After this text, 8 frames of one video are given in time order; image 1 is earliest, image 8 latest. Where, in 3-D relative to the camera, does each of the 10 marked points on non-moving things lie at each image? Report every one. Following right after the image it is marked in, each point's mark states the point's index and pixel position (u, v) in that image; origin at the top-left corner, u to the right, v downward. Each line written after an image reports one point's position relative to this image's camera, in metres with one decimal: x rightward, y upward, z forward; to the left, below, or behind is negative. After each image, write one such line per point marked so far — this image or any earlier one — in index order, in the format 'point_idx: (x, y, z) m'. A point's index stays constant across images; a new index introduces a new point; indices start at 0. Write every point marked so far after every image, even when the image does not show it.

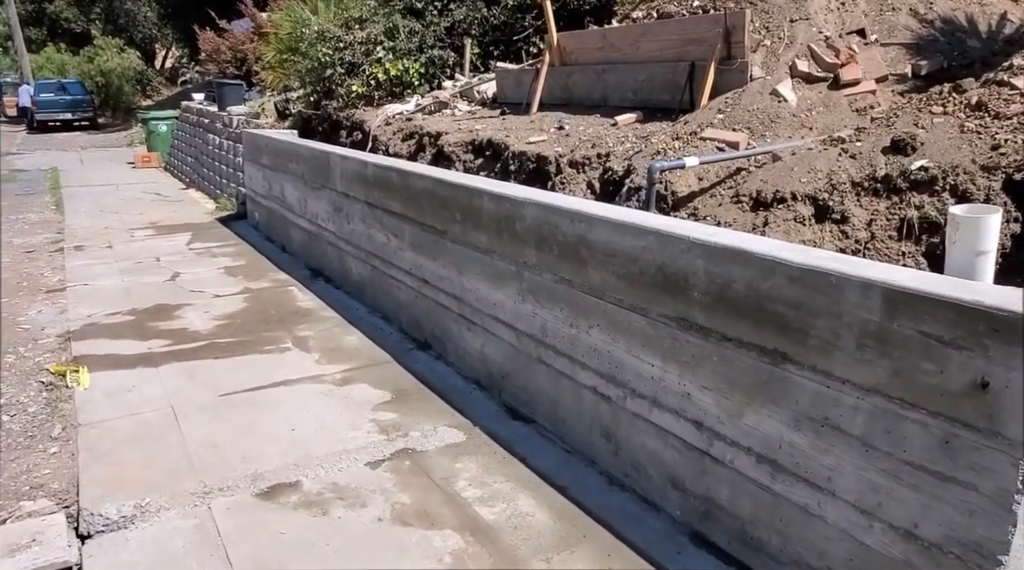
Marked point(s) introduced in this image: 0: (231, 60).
0: (-4.6, +3.7, +13.0) m
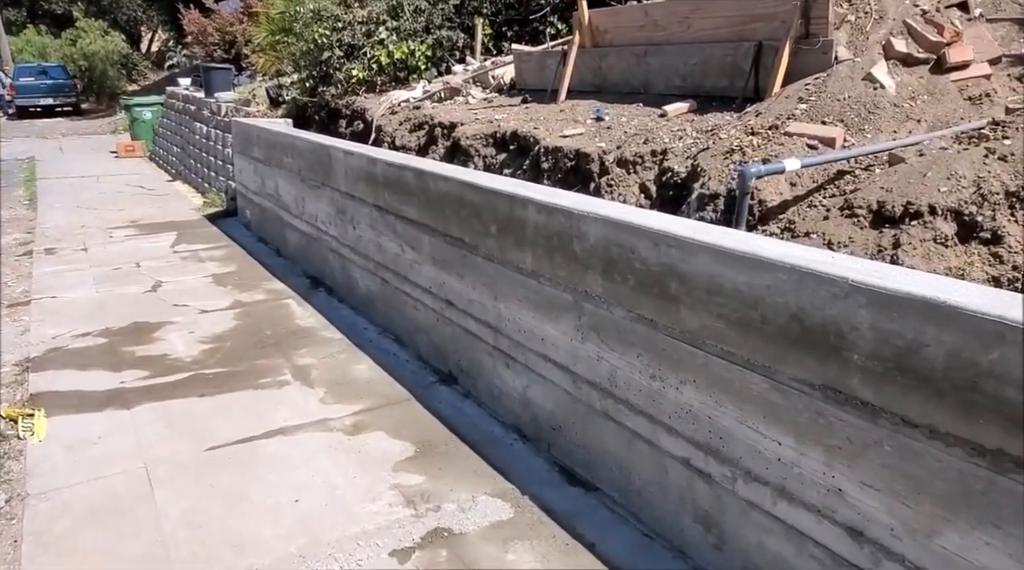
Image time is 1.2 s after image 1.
0: (-4.5, +3.7, +12.2) m
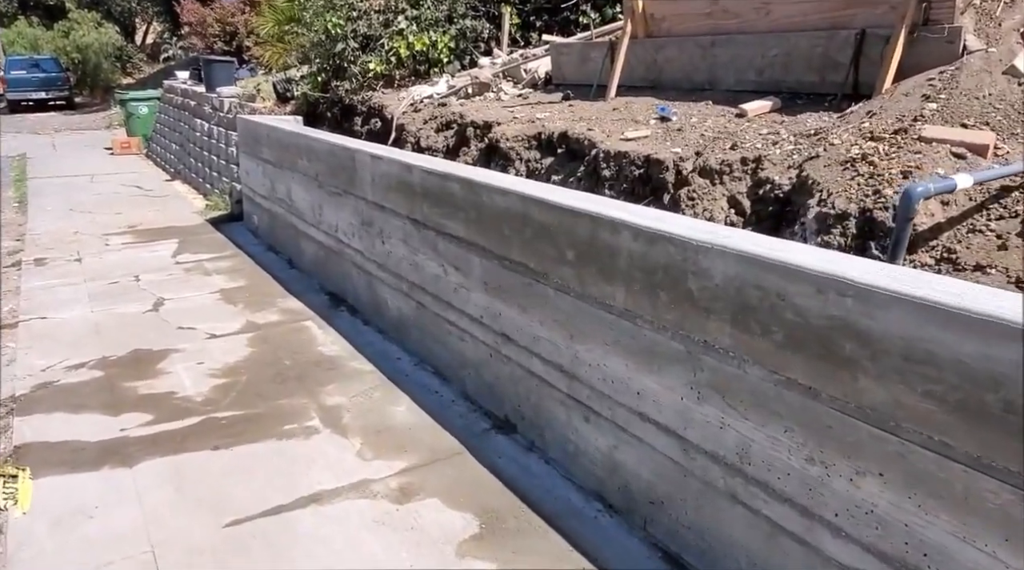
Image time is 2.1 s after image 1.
0: (-4.3, +3.7, +11.6) m
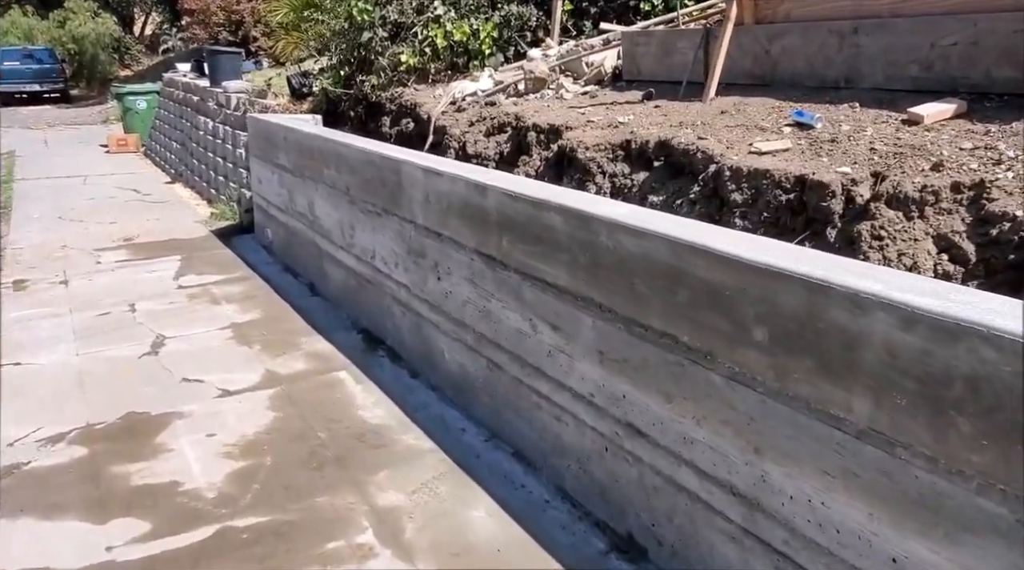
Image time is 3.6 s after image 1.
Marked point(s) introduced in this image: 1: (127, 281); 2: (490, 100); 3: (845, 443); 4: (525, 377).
0: (-3.9, +3.5, +10.7) m
1: (-2.6, 0.0, +5.3) m
2: (-0.1, +1.2, +5.1) m
3: (+0.7, -0.3, +1.7) m
4: (0.0, -0.3, +2.9) m
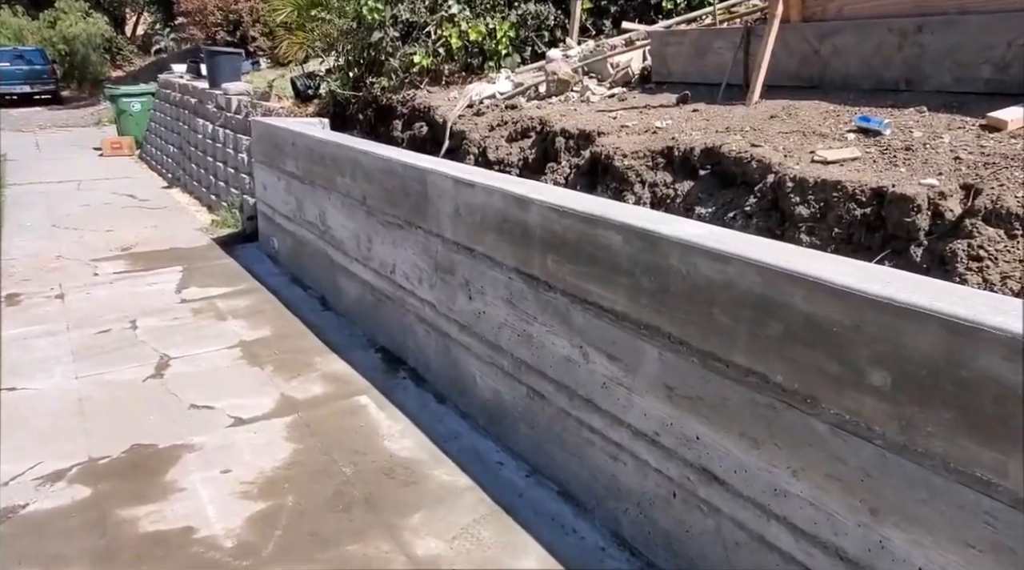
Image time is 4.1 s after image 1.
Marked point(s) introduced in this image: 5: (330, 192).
0: (-3.8, +3.4, +10.4) m
1: (-2.4, -0.1, +5.0) m
2: (0.0, +1.1, +4.9) m
3: (+0.9, -0.4, +1.4) m
4: (+0.2, -0.4, +2.6) m
5: (-1.0, +0.5, +4.5) m
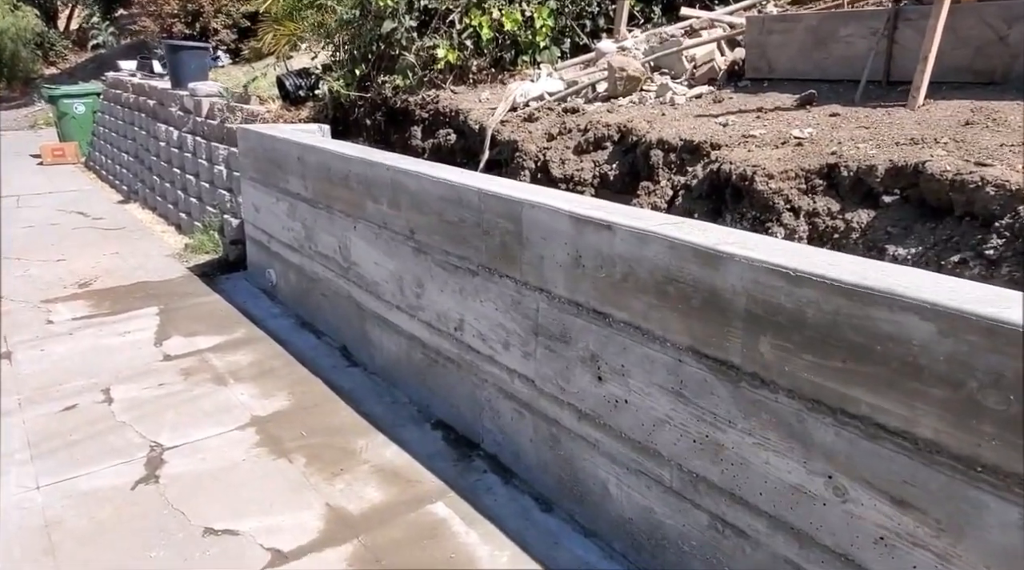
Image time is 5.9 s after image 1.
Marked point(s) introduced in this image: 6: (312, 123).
0: (-3.9, +3.2, +9.3) m
1: (-2.1, -0.3, +4.0) m
2: (+0.3, +0.9, +4.0) m
3: (+1.4, -0.6, +0.6) m
4: (+0.7, -0.6, +1.8) m
5: (-0.7, +0.3, +3.6) m
6: (-1.1, +0.9, +4.5) m
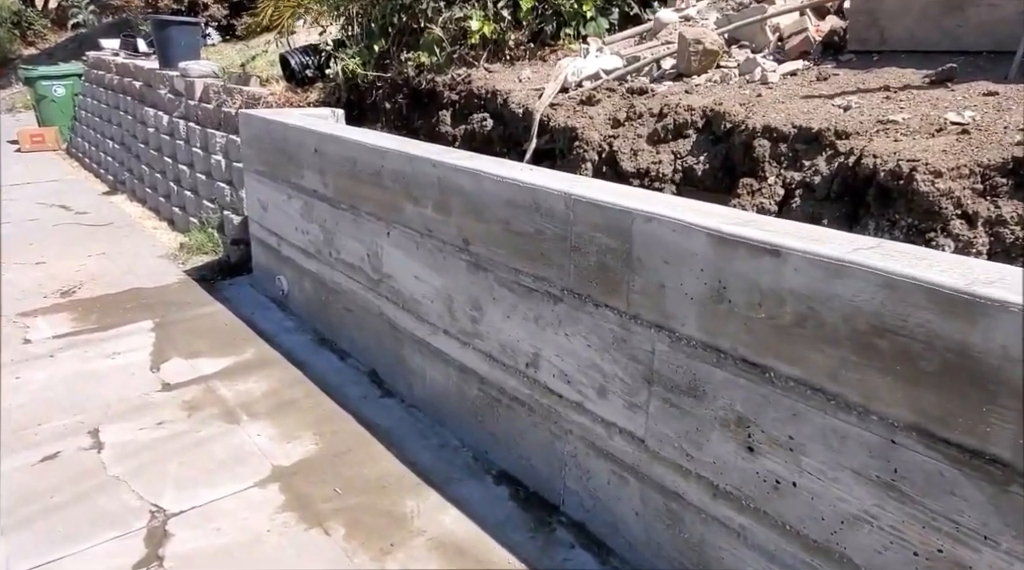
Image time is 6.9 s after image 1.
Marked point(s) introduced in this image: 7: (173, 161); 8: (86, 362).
0: (-3.8, +3.2, +8.6) m
1: (-1.9, -0.4, +3.4) m
2: (+0.5, +0.9, +3.4) m
3: (+1.7, -0.7, +0.1) m
4: (+0.9, -0.7, +1.2) m
5: (-0.4, +0.2, +3.0) m
6: (-0.8, +0.8, +3.9) m
7: (-2.5, +0.9, +5.8) m
8: (-1.9, -0.3, +3.6) m
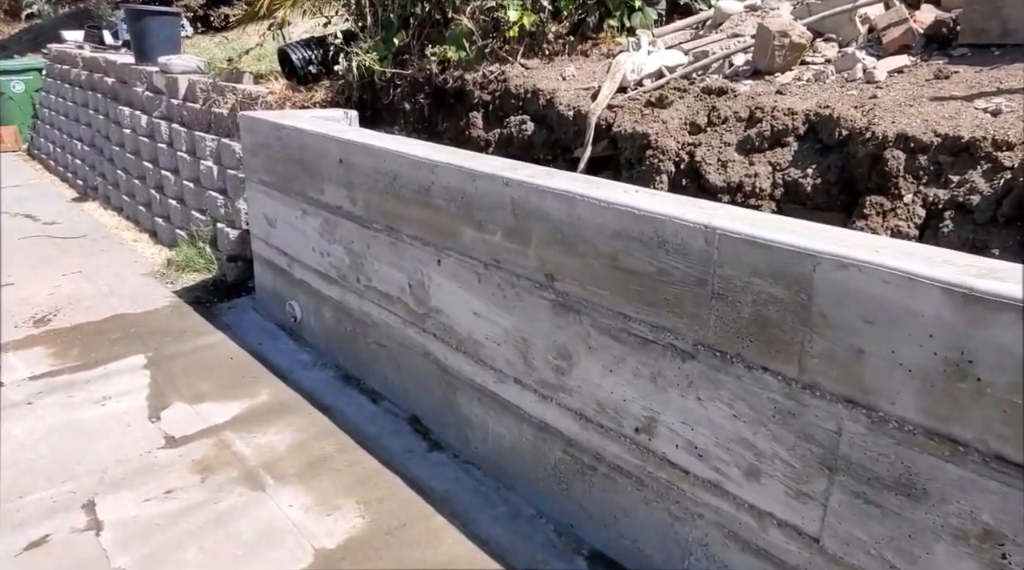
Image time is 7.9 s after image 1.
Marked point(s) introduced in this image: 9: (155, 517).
0: (-3.8, +3.1, +8.0) m
1: (-1.6, -0.5, +2.9) m
2: (+0.7, +0.7, +3.0) m
3: (+2.1, -0.9, -0.3) m
4: (+1.3, -0.8, +0.8) m
5: (-0.2, +0.1, +2.5) m
6: (-0.6, +0.7, +3.4) m
7: (-2.4, +0.8, +5.3) m
8: (-1.7, -0.5, +3.1) m
9: (-1.1, -0.7, +2.4) m
